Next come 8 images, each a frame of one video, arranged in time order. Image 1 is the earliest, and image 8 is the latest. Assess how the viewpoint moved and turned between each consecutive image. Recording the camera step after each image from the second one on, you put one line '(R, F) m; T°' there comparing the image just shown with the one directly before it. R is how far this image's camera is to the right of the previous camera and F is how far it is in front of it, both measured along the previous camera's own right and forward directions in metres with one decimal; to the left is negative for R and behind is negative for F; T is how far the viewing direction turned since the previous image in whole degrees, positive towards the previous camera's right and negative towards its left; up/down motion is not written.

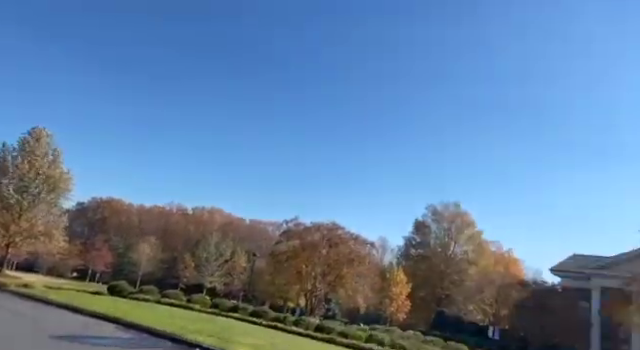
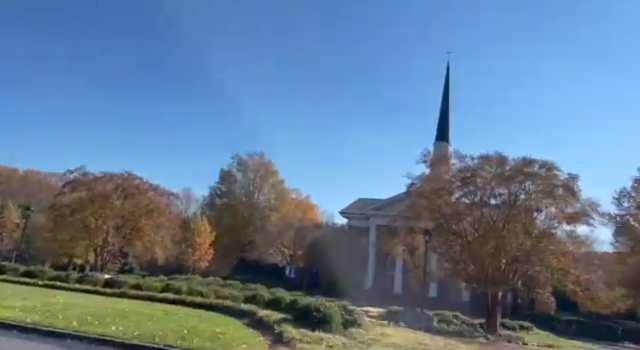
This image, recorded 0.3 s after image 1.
(+0.2, 0.0) m; +20°
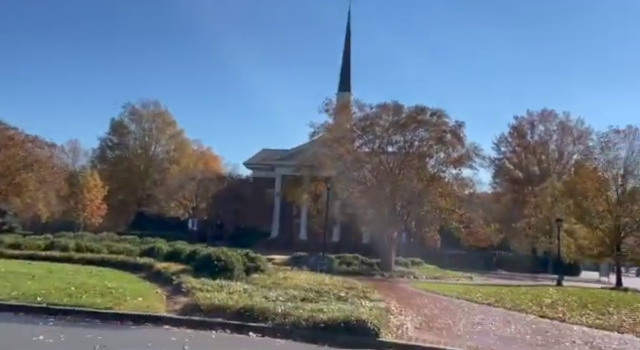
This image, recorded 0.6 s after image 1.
(+0.1, -0.1) m; +10°
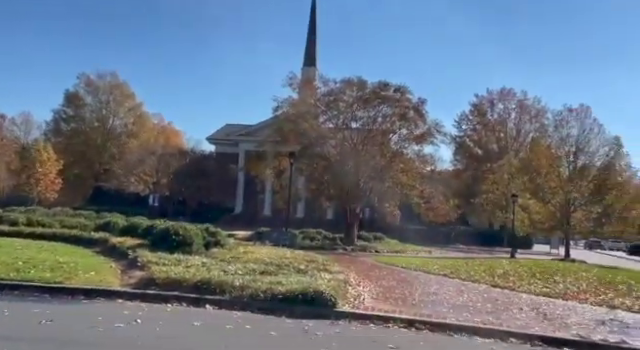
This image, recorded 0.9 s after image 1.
(+0.1, 0.0) m; +4°
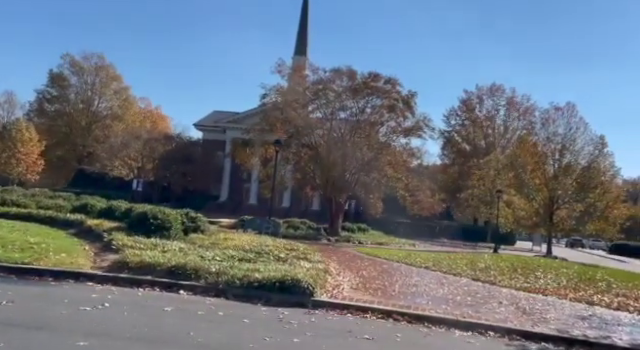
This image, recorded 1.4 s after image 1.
(+0.1, +0.2) m; +1°
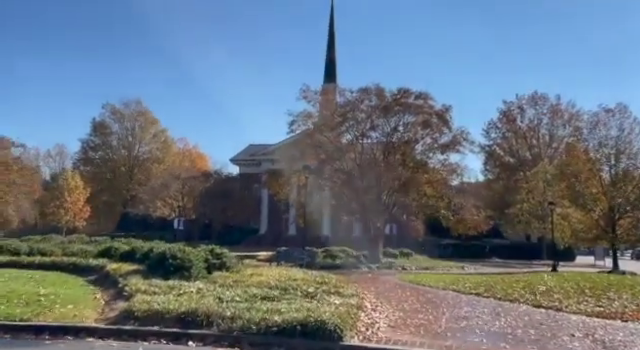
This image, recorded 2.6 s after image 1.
(+0.3, +1.2) m; -4°
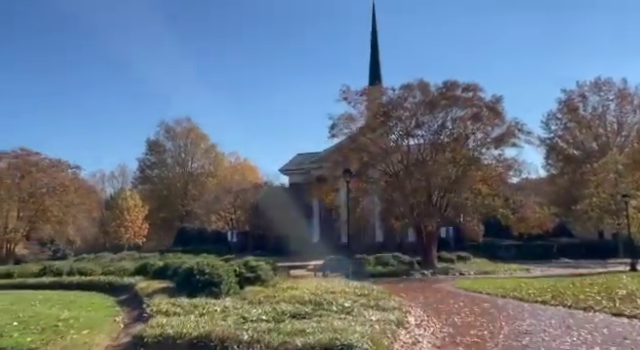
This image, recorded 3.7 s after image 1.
(+0.4, +1.1) m; -6°
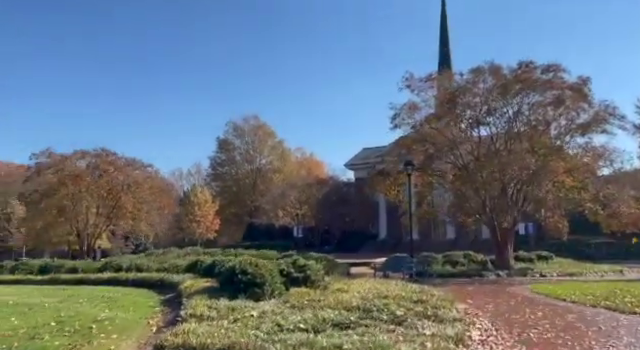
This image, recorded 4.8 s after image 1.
(+0.3, +1.1) m; -7°
